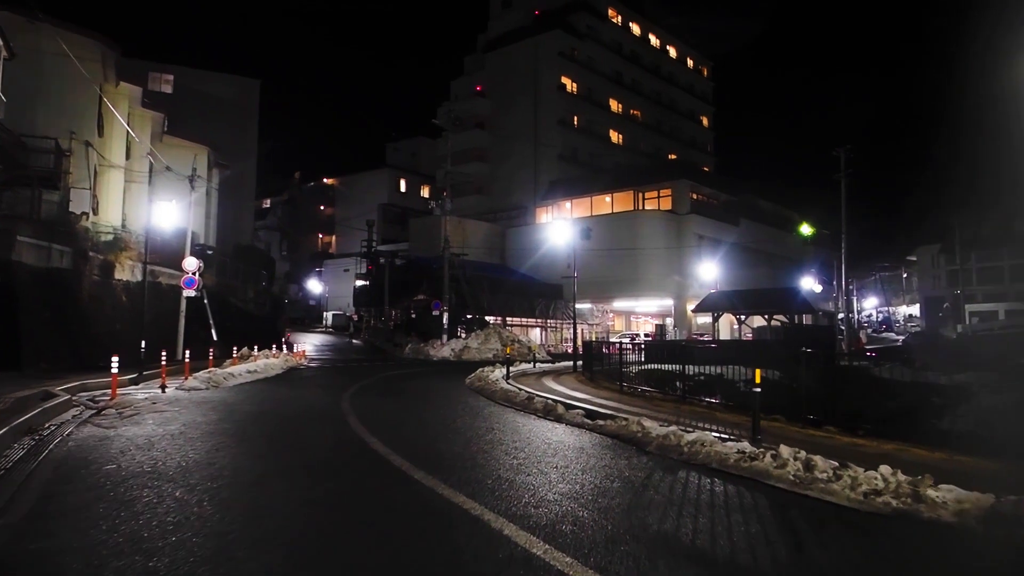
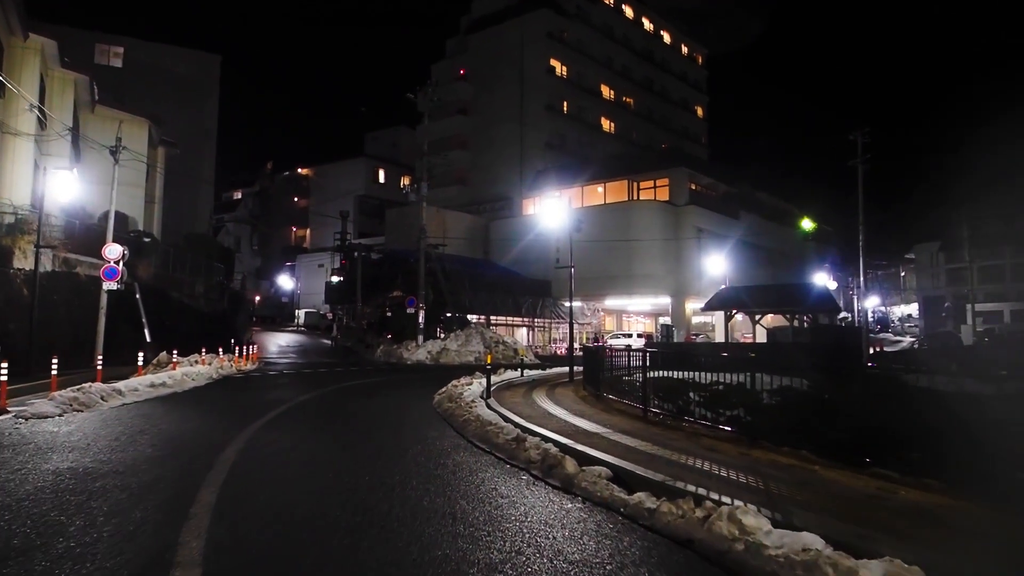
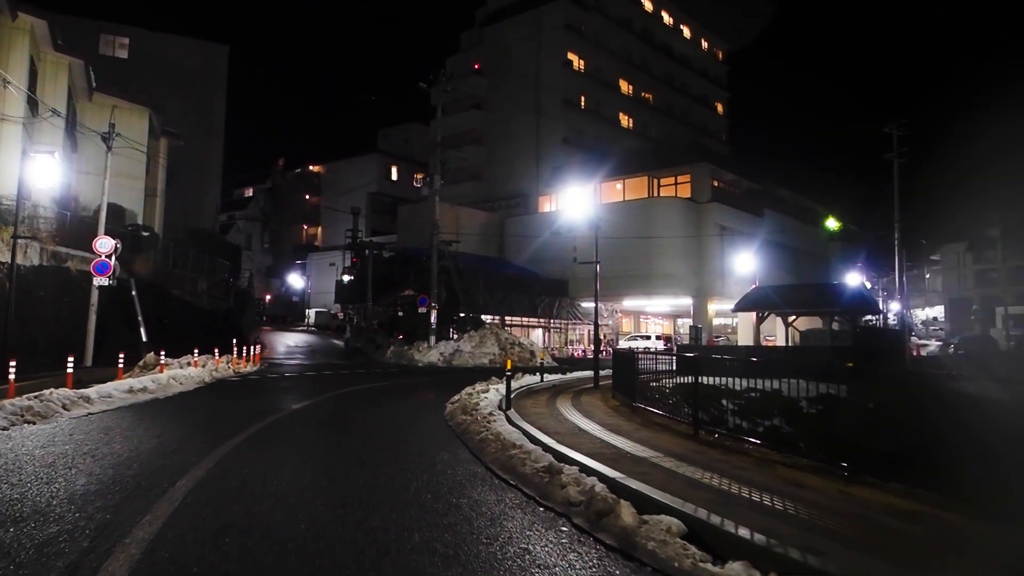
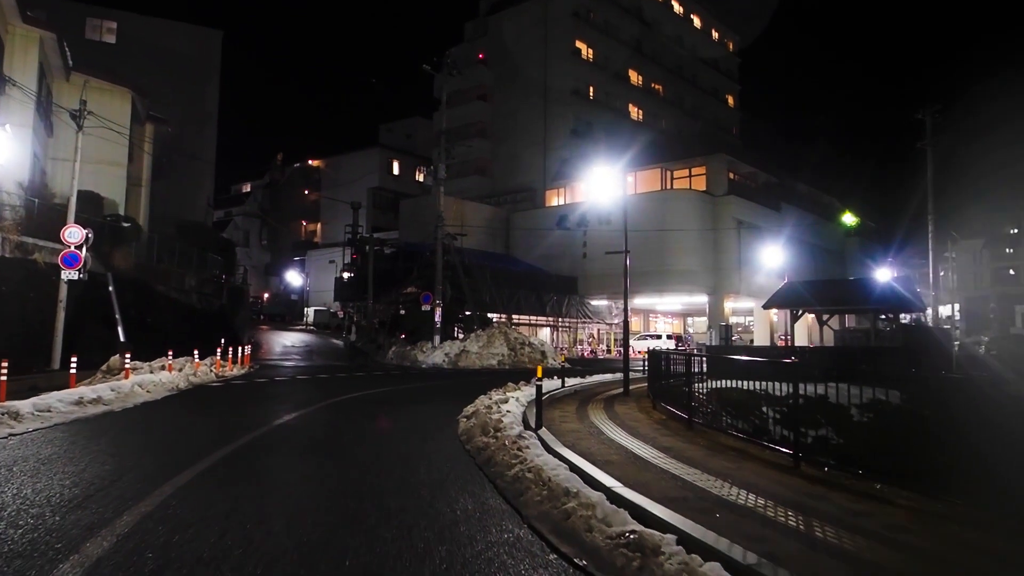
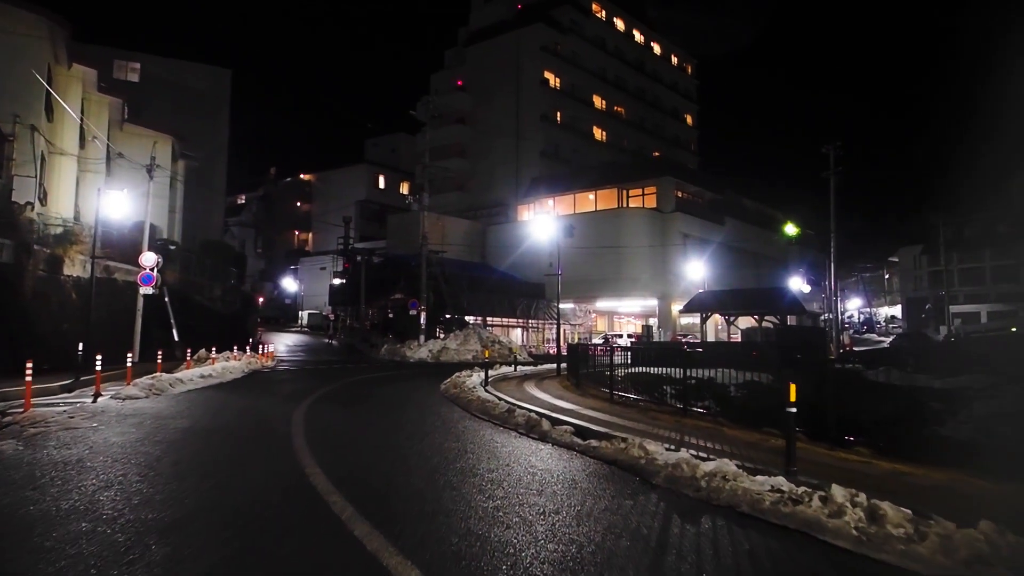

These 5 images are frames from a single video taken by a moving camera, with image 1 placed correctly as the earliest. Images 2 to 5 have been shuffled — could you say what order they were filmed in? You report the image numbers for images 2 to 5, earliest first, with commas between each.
5, 2, 3, 4
